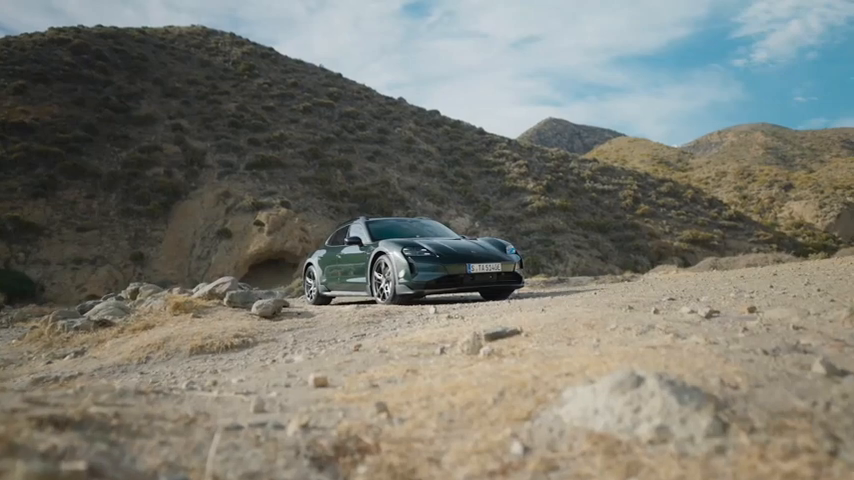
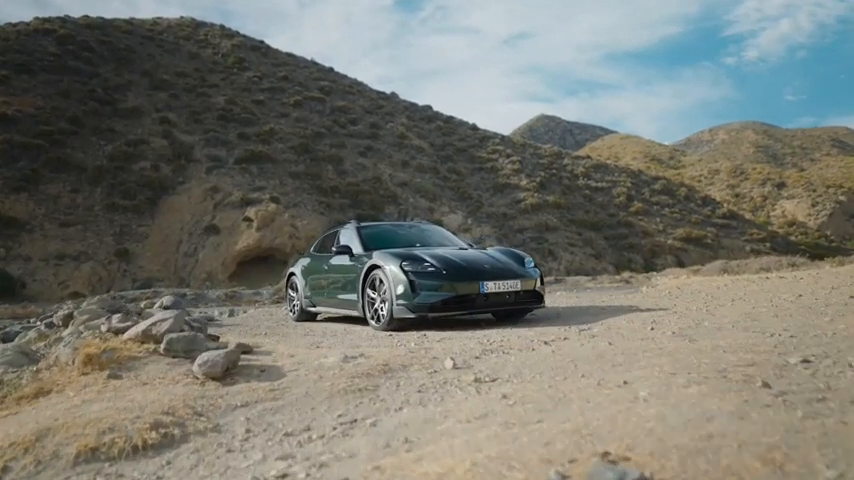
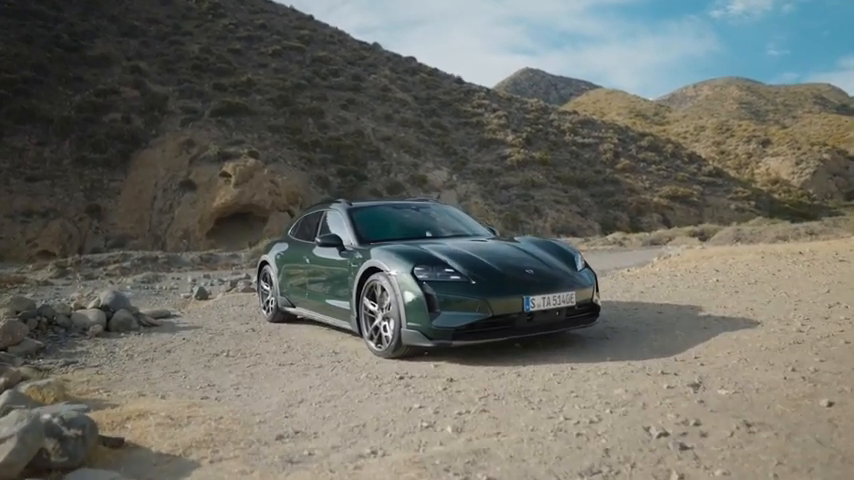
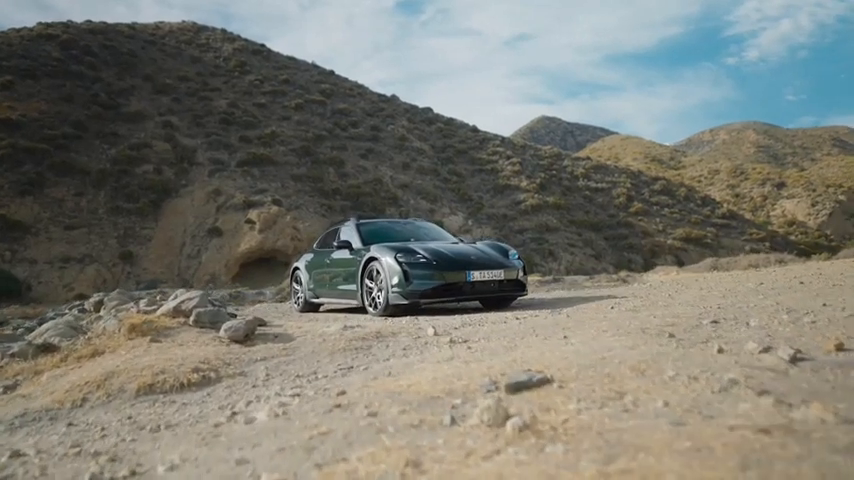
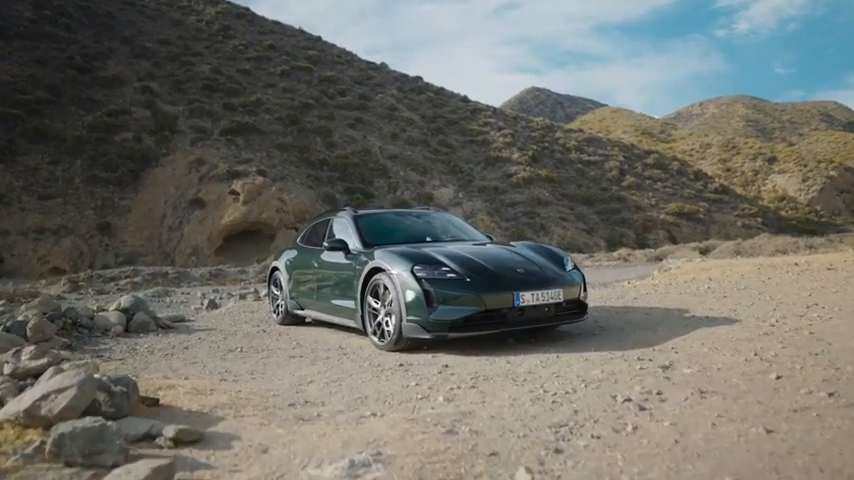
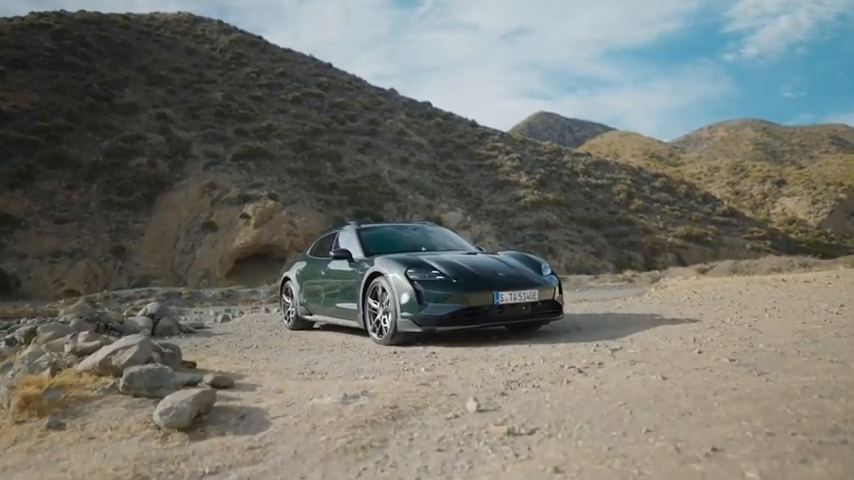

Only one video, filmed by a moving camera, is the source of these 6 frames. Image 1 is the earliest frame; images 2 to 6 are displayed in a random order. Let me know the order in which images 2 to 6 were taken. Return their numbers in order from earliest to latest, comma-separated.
4, 2, 6, 5, 3
